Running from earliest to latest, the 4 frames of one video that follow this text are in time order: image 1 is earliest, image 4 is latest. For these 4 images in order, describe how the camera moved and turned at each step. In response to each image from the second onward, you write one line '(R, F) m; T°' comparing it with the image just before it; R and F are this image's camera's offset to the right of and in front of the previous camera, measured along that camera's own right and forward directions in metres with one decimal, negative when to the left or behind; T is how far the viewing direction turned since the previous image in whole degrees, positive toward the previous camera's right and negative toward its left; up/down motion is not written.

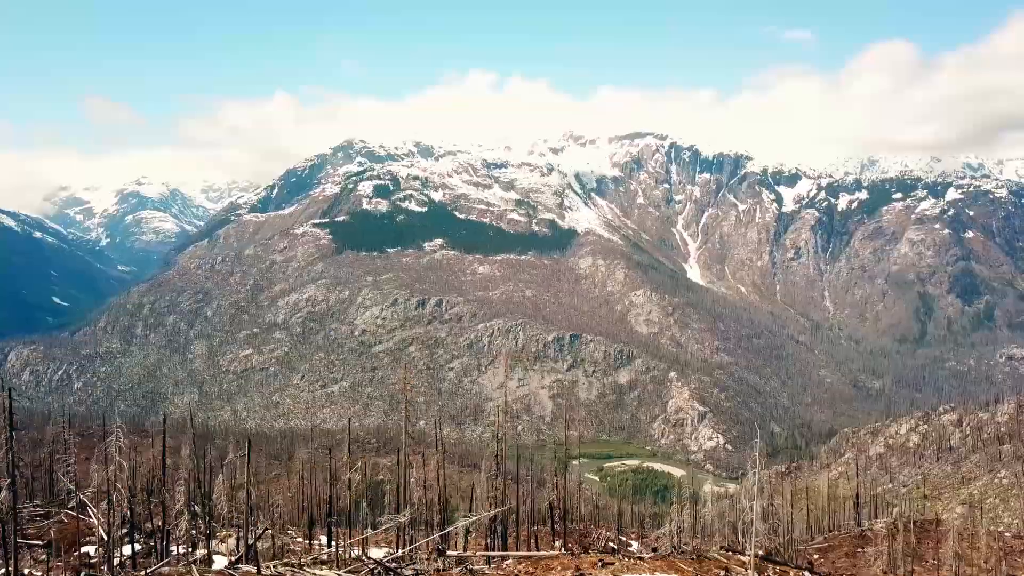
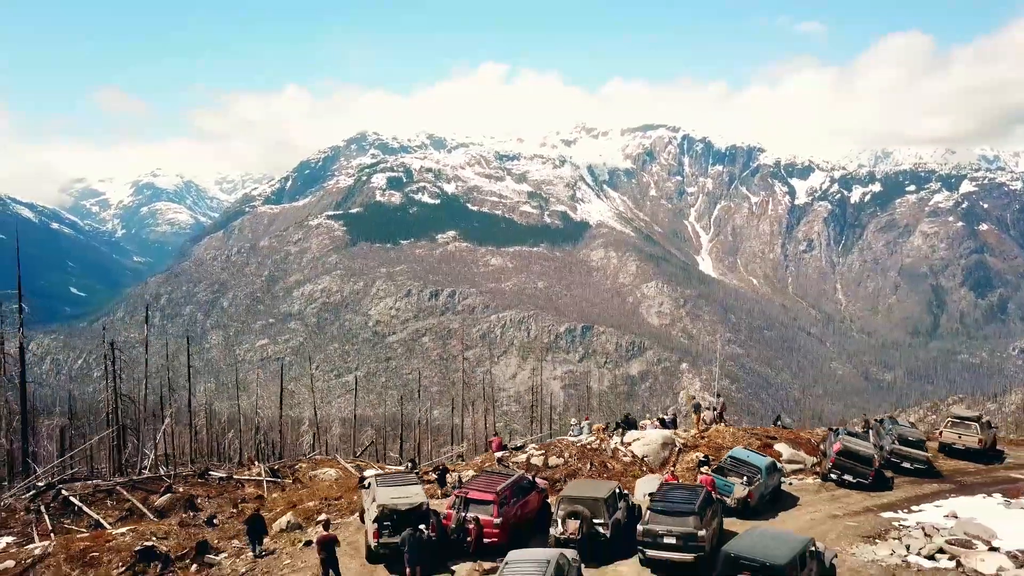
(-1.8, -9.3) m; -1°
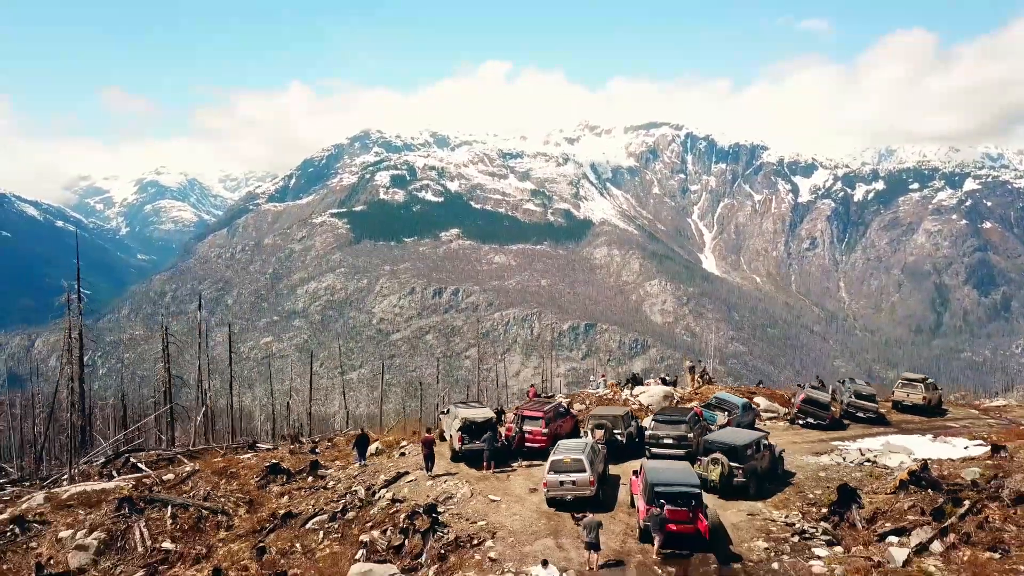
(-0.7, -3.1) m; 0°
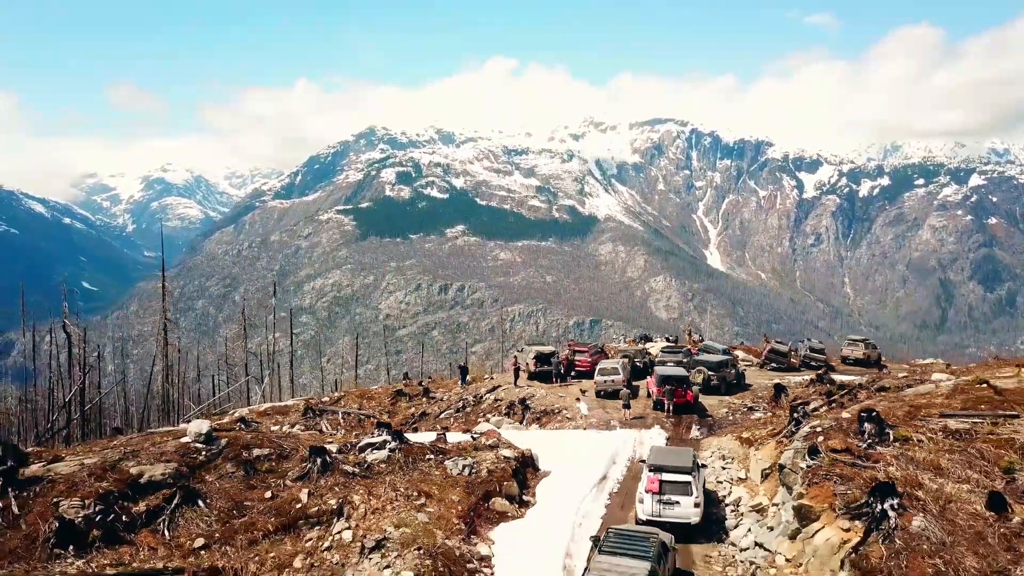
(-1.3, -5.7) m; 0°
